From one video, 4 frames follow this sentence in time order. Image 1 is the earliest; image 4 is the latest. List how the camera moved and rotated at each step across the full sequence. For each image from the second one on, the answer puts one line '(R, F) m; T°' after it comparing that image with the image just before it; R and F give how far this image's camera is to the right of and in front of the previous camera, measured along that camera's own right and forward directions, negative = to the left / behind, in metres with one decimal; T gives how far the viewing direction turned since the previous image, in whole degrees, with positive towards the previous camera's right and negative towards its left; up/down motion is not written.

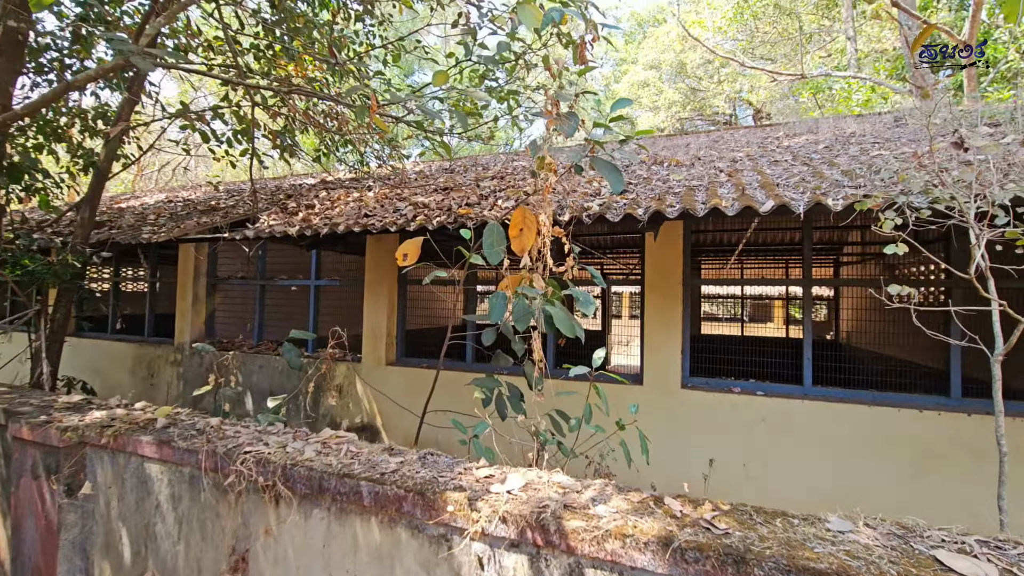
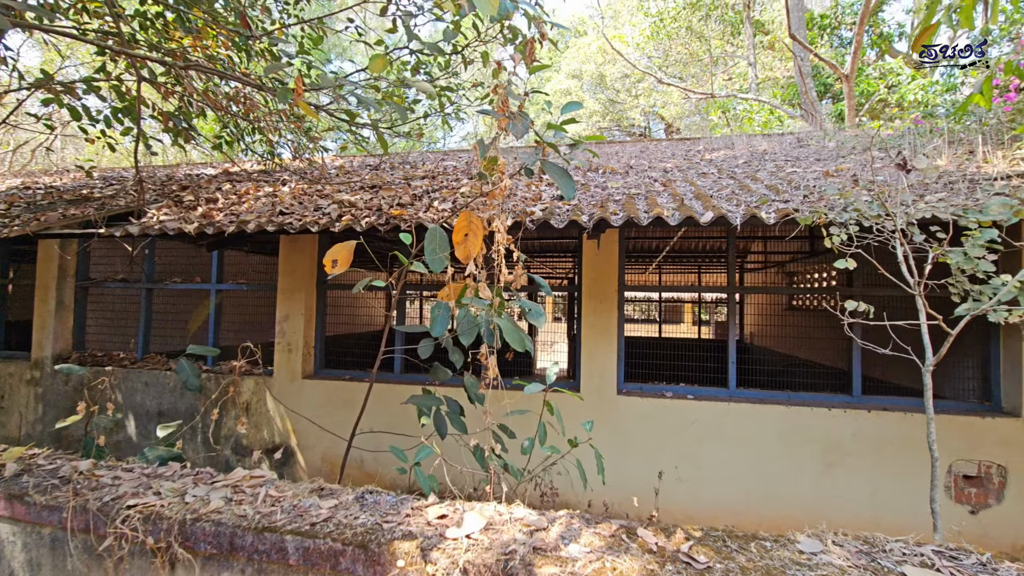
(-0.1, +0.2) m; +10°
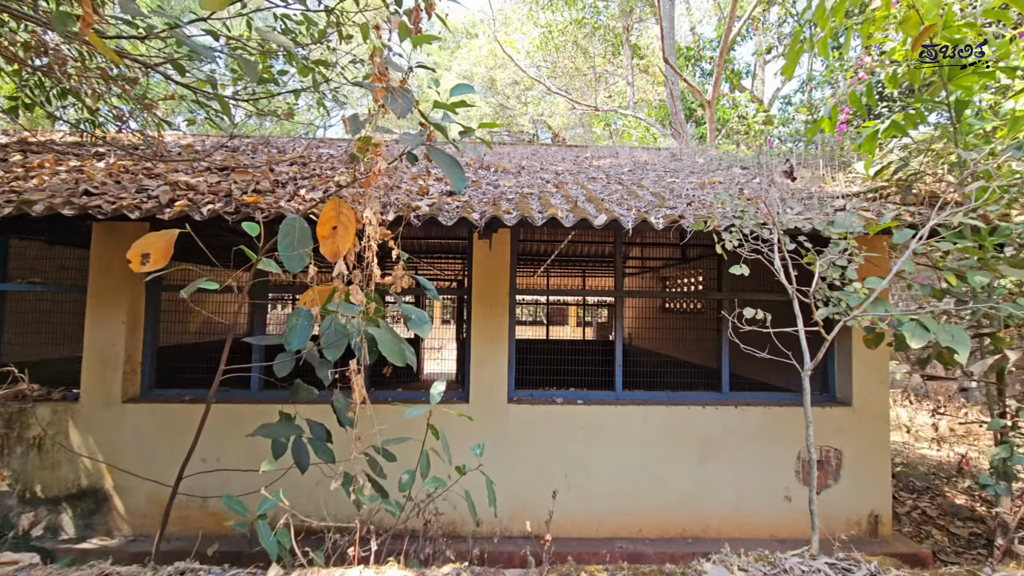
(0.0, +0.3) m; +14°
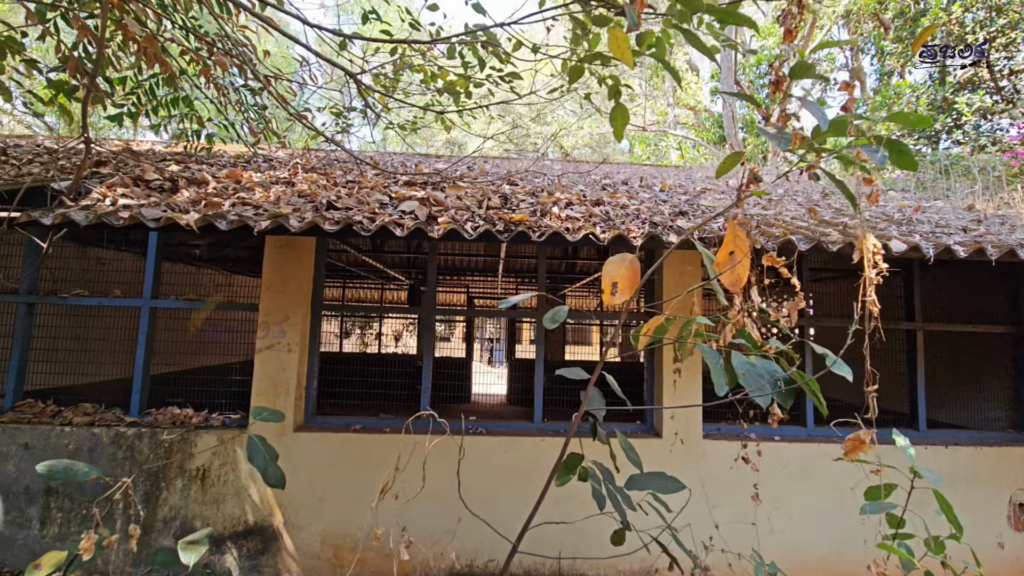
(-1.8, +0.3) m; +1°
